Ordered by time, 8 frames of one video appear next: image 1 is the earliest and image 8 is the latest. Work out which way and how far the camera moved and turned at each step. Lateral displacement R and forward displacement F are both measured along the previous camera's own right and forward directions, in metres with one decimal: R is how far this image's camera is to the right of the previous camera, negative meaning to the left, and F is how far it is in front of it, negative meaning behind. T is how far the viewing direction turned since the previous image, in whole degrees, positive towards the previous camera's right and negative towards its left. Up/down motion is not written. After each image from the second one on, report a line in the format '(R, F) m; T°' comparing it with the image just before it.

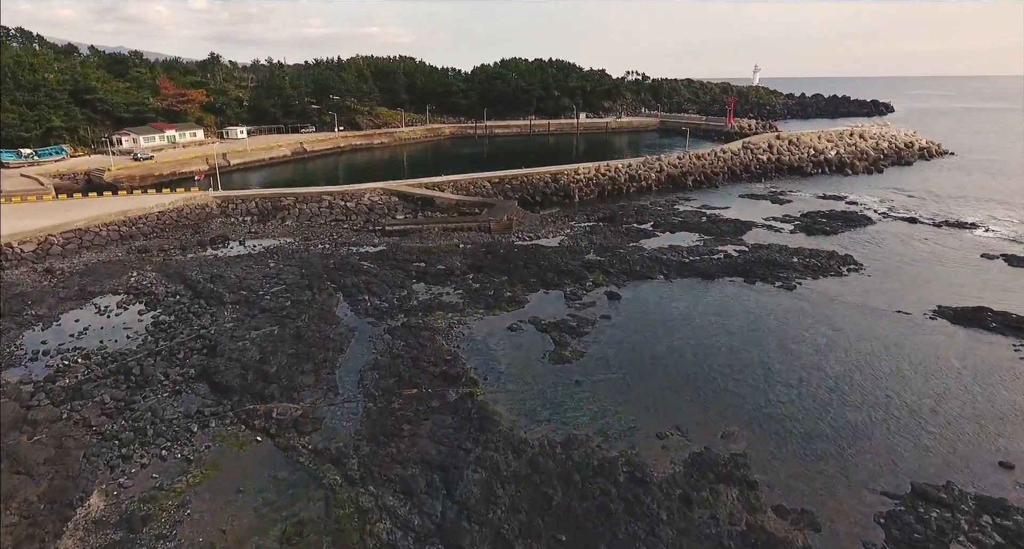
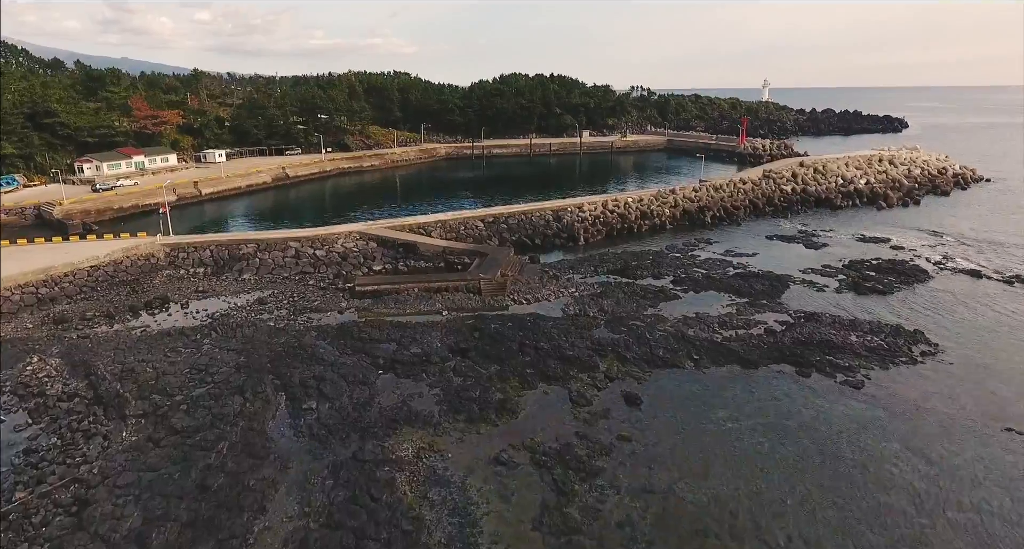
(+0.2, +2.6) m; 0°
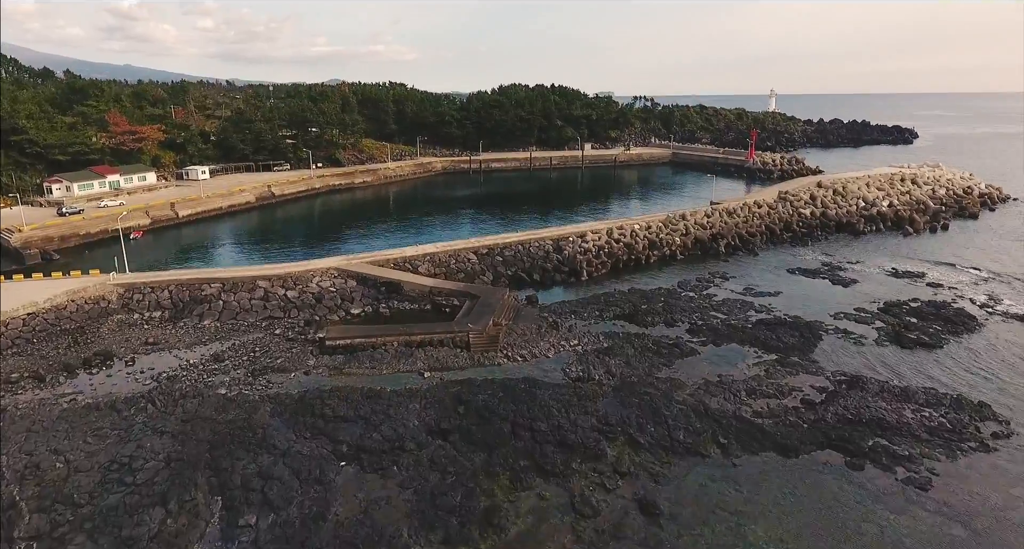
(+0.2, +1.8) m; 0°
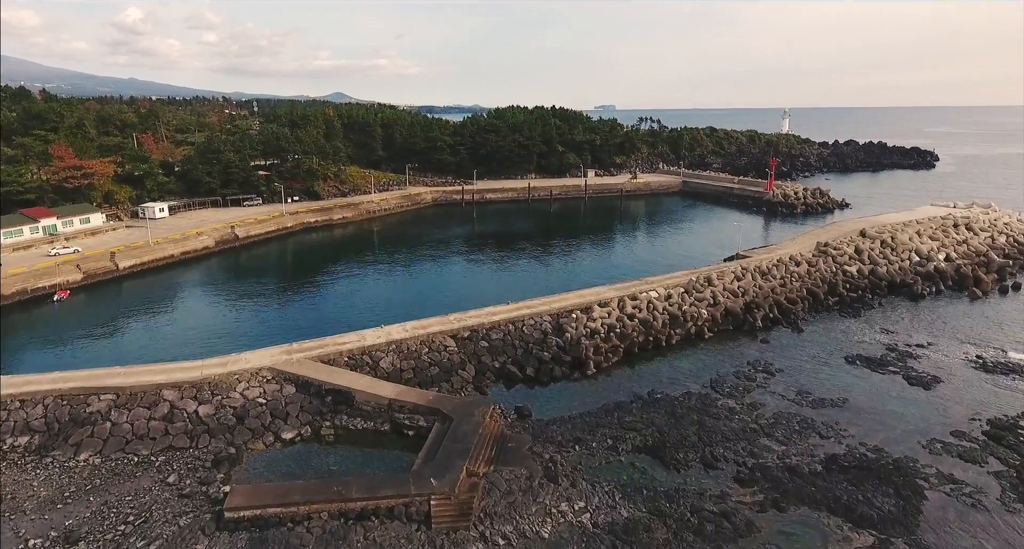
(+0.3, +3.6) m; 0°
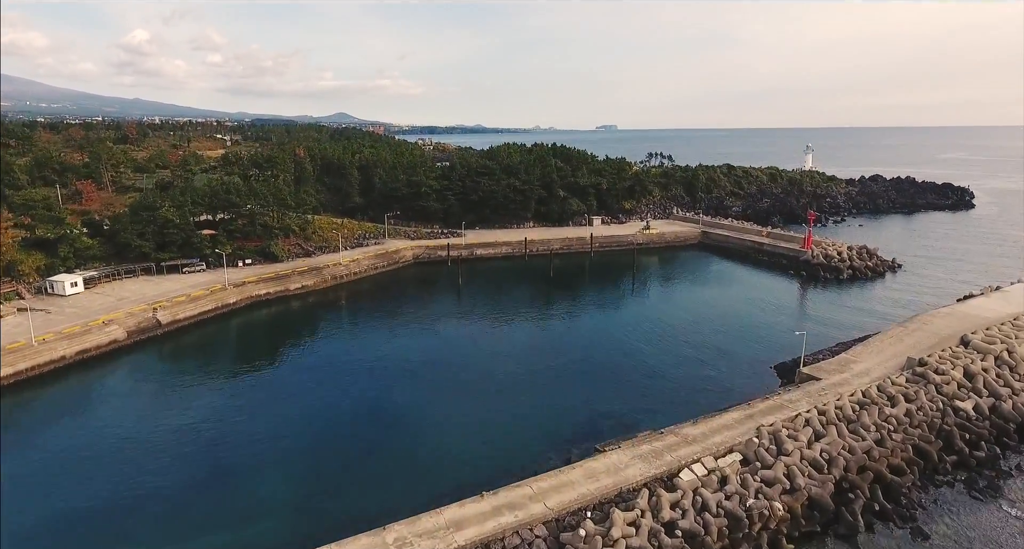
(+0.4, +5.3) m; 0°
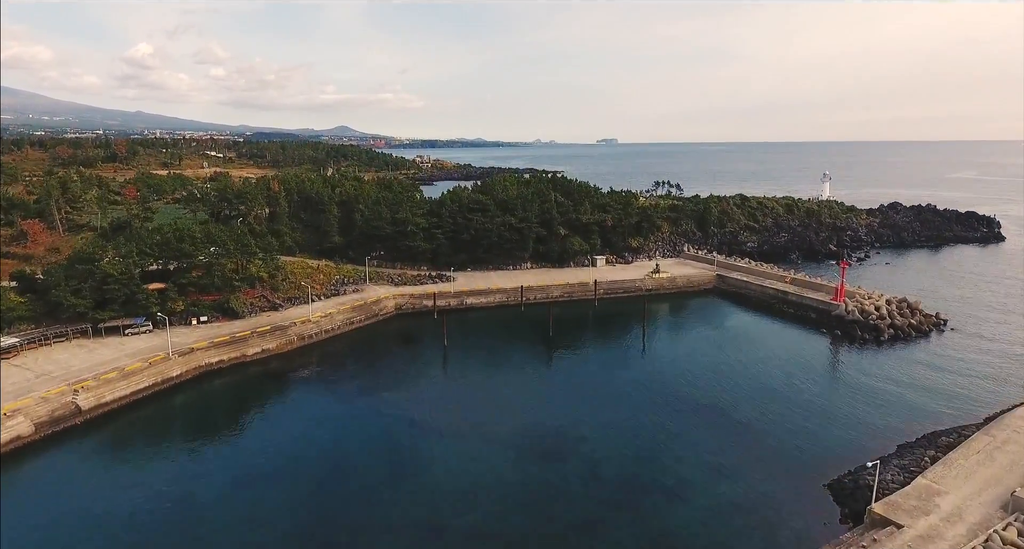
(+0.3, +3.6) m; 0°
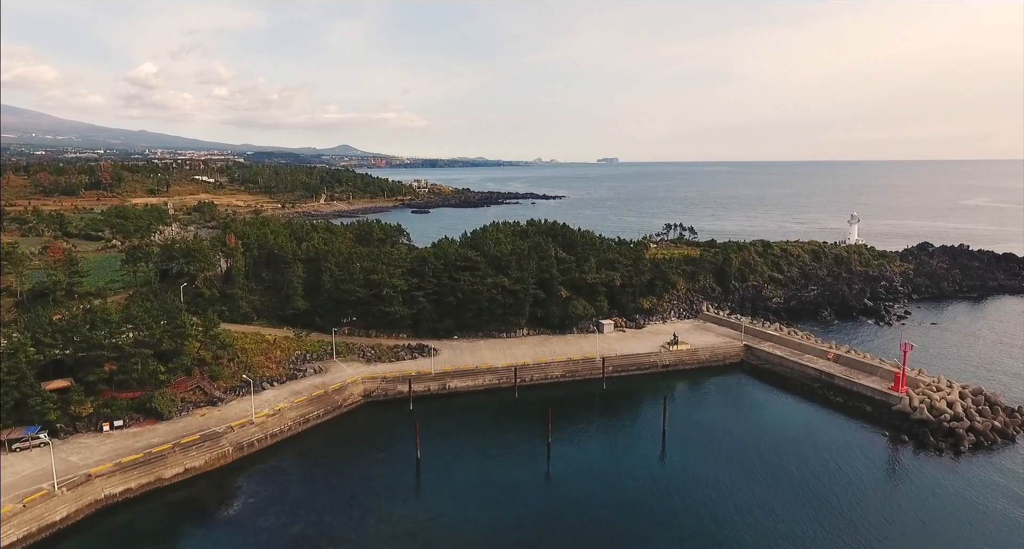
(+0.4, +4.8) m; 0°
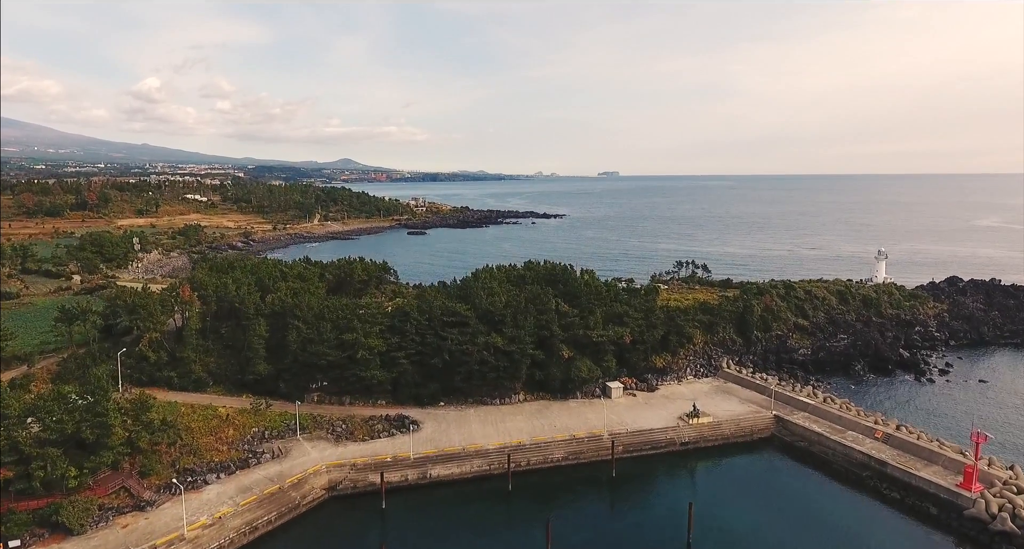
(+0.3, +3.8) m; 0°
